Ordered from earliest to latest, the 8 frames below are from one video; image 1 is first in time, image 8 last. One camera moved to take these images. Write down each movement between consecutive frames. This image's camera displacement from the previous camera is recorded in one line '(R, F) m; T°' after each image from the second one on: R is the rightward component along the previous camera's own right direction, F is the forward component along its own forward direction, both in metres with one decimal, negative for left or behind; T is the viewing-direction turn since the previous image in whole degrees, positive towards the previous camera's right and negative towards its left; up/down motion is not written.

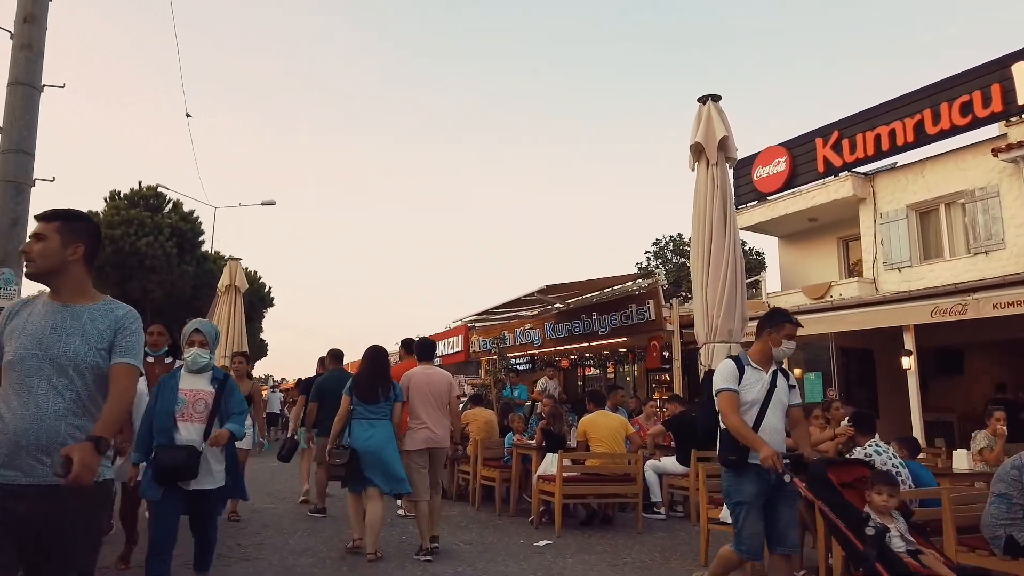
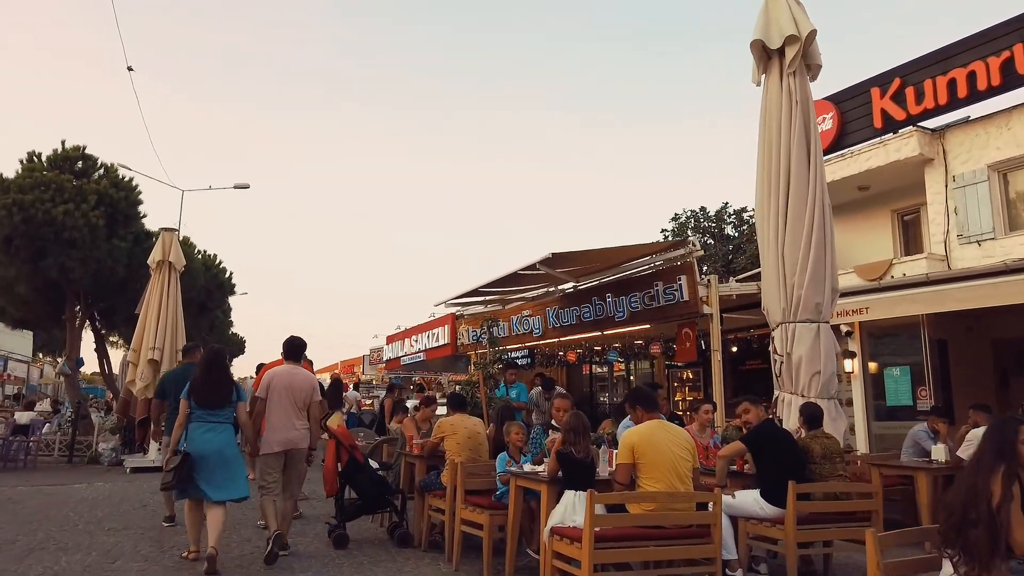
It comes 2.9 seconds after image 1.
(0.0, +3.0) m; 0°
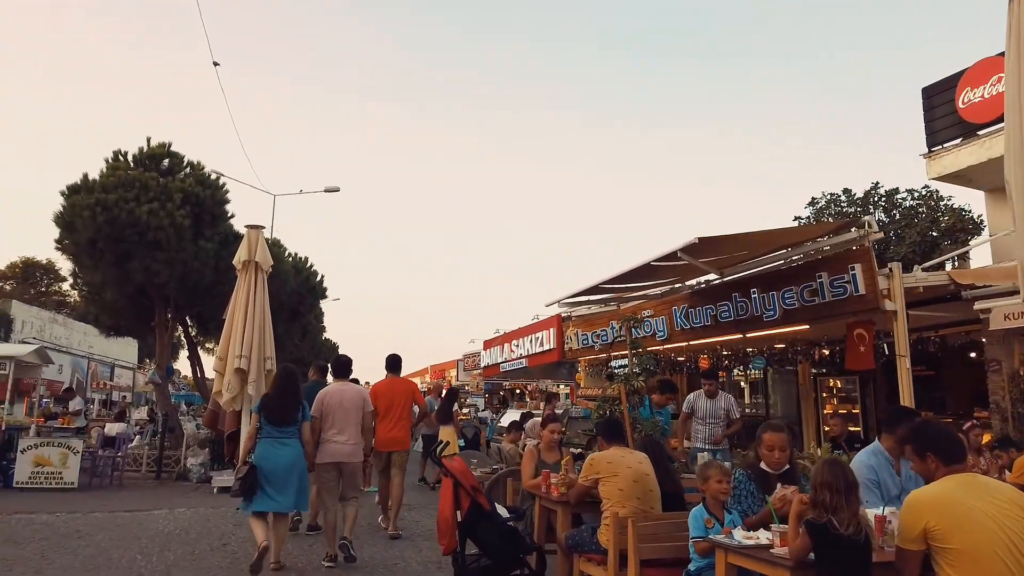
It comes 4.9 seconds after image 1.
(-0.6, +1.7) m; -6°
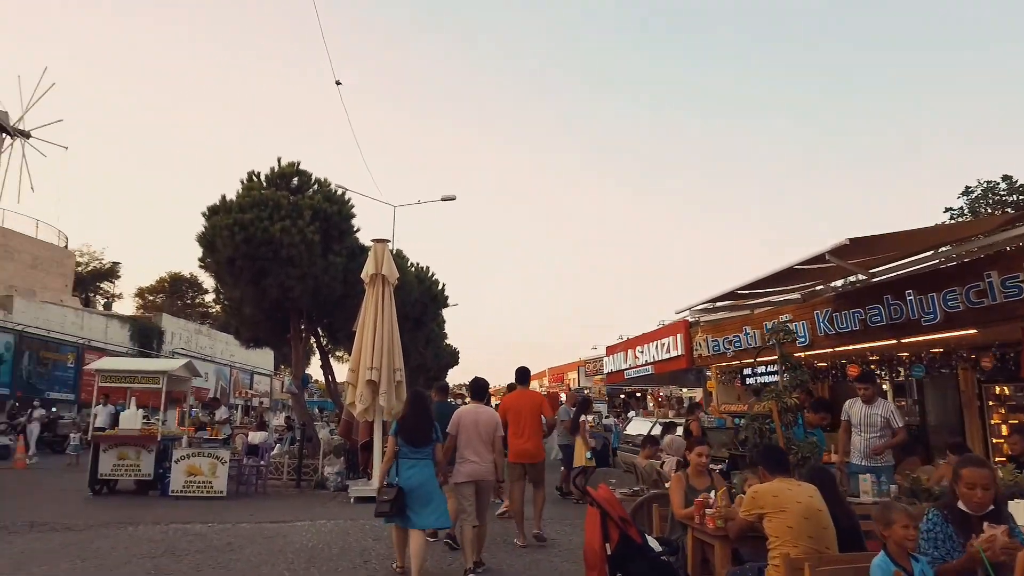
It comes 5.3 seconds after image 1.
(-0.2, +0.2) m; -9°
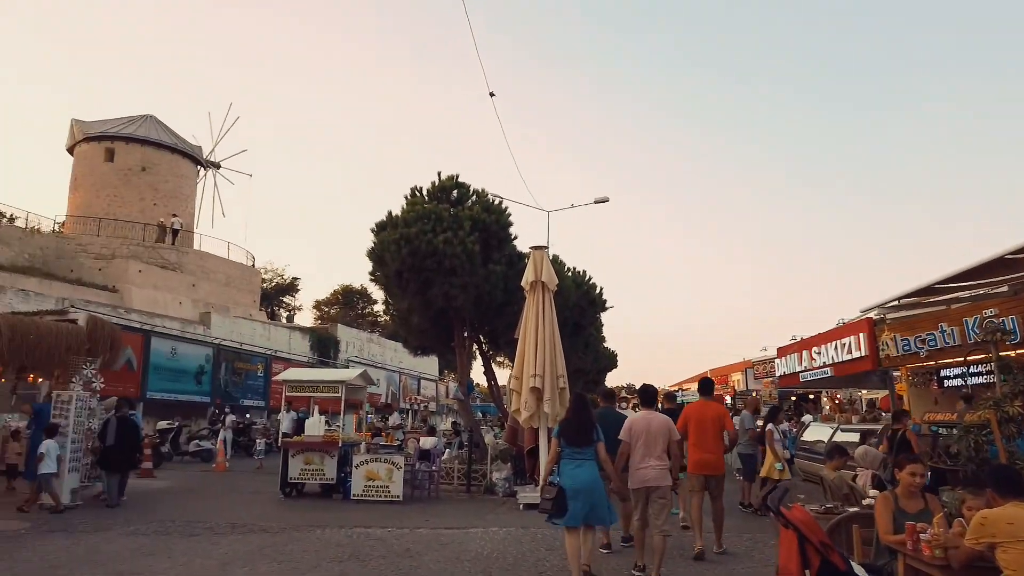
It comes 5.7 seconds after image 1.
(-0.1, +0.2) m; -12°
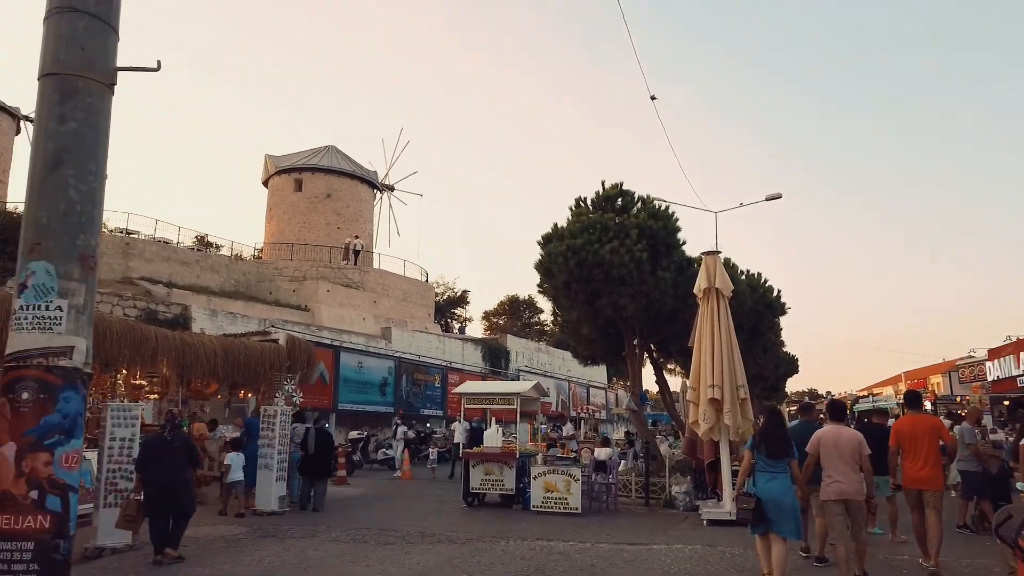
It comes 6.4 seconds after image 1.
(-0.1, +0.1) m; -12°
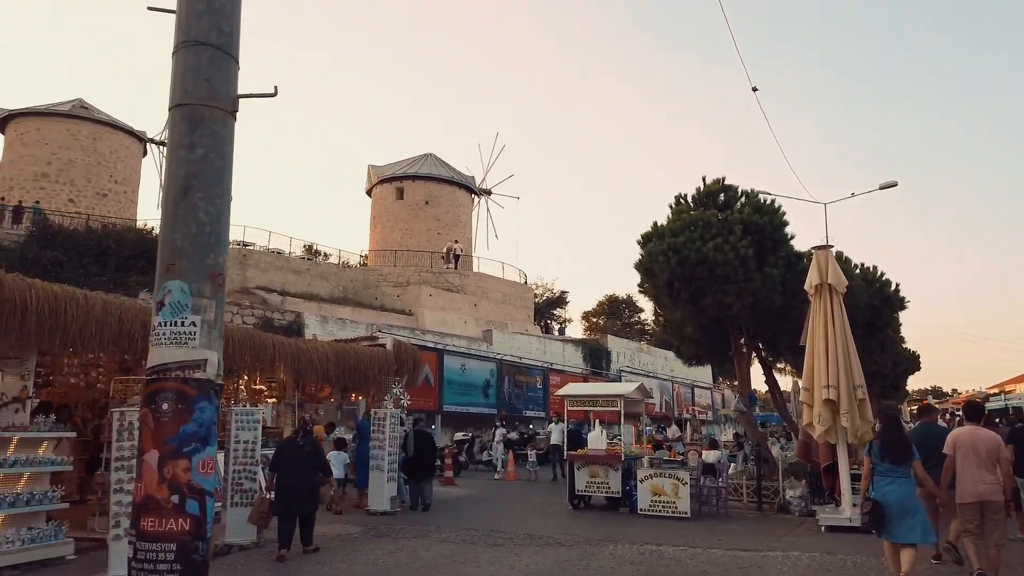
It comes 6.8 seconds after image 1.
(0.0, 0.0) m; -7°
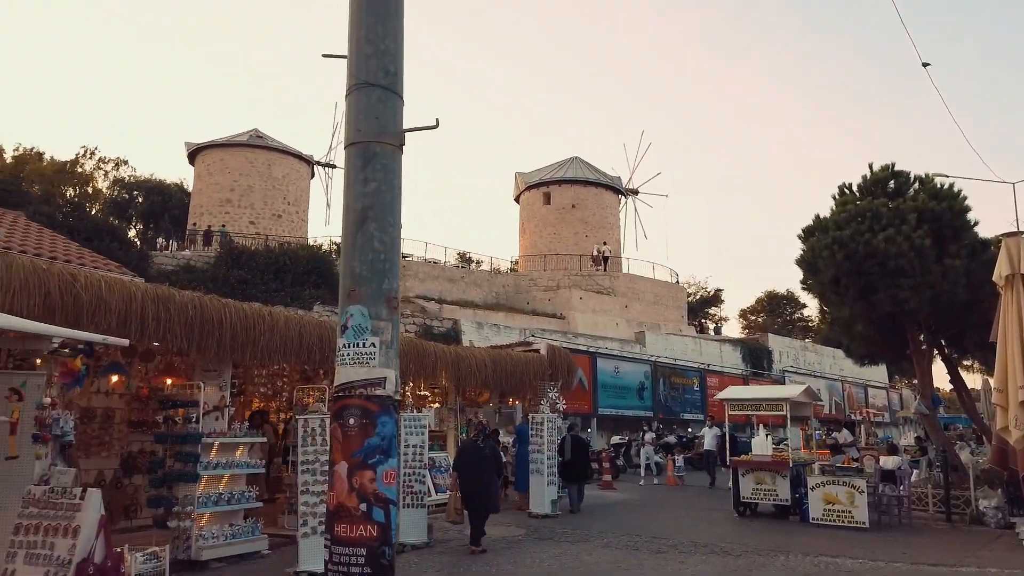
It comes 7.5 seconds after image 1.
(0.0, -0.1) m; -11°
